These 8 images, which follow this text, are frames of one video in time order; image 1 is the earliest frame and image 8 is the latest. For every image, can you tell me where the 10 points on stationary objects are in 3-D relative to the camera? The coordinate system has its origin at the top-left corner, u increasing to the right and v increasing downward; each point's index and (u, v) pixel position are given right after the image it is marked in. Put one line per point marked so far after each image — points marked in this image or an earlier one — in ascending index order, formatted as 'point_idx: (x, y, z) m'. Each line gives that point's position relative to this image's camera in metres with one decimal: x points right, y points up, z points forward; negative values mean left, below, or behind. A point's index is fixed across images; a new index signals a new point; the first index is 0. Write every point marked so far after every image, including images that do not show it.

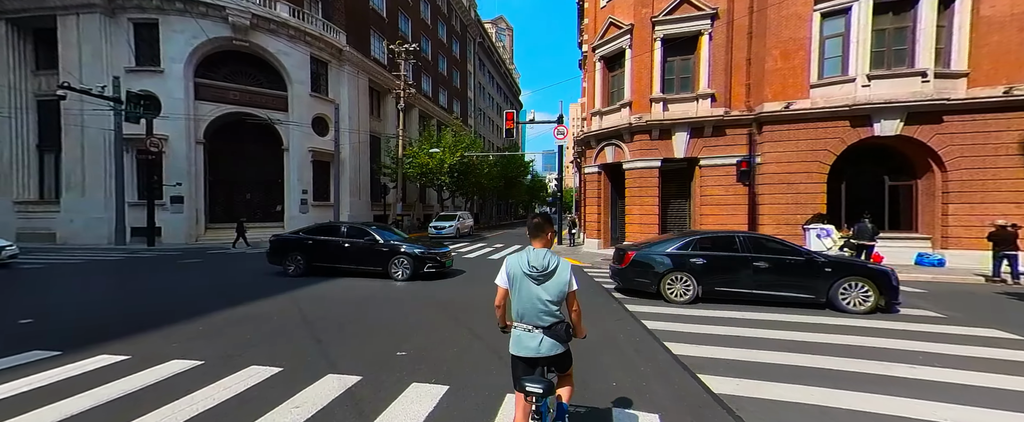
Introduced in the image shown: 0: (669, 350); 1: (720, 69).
0: (+1.8, -1.8, +4.8) m
1: (+8.0, +5.4, +14.3) m
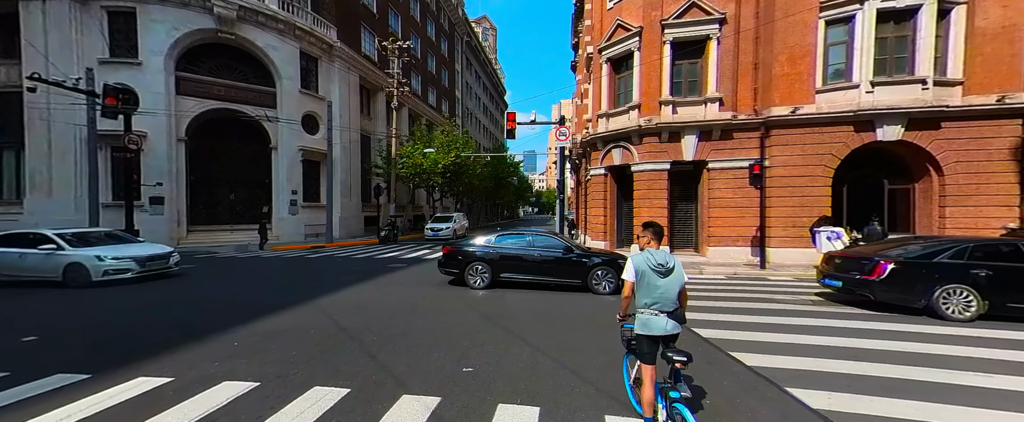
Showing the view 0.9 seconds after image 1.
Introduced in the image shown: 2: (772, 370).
0: (+2.7, -1.9, +4.6) m
1: (+8.4, +5.3, +14.5) m
2: (+2.9, -1.9, +4.4) m
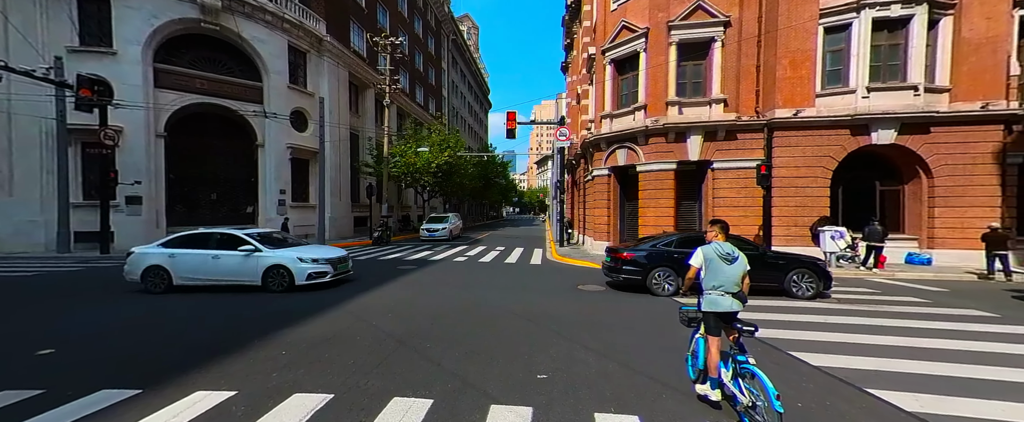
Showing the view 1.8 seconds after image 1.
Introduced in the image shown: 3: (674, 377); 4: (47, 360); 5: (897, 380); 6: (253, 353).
0: (+3.6, -1.9, +4.6) m
1: (+8.7, +5.3, +14.8) m
2: (+3.8, -1.9, +4.4) m
3: (+1.9, -2.0, +4.6) m
4: (-5.6, -1.8, +4.6) m
5: (+4.2, -1.9, +4.2) m
6: (-3.4, -1.9, +4.9) m
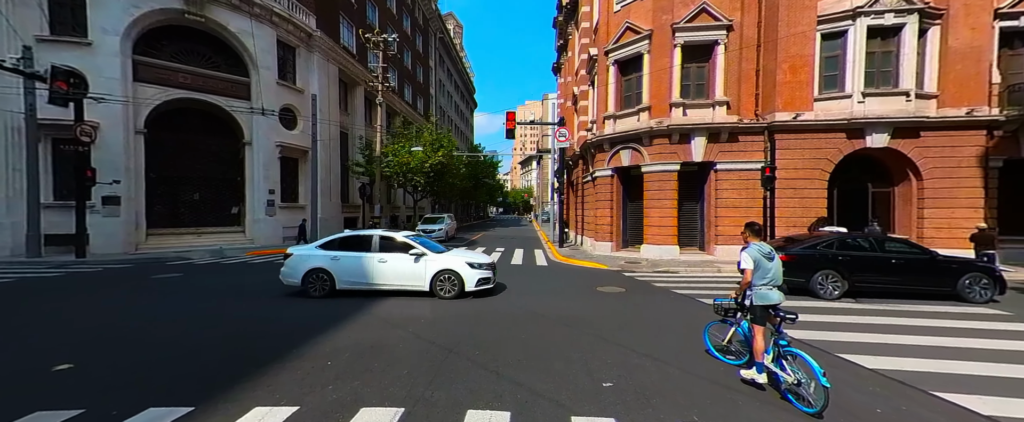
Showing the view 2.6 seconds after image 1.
0: (+4.3, -1.9, +4.7) m
1: (+8.9, +5.3, +15.1) m
2: (+4.5, -1.9, +4.5) m
3: (+2.7, -2.0, +4.5) m
4: (-4.9, -1.8, +4.2) m
5: (+5.0, -1.9, +4.2) m
6: (-2.7, -1.9, +4.6) m
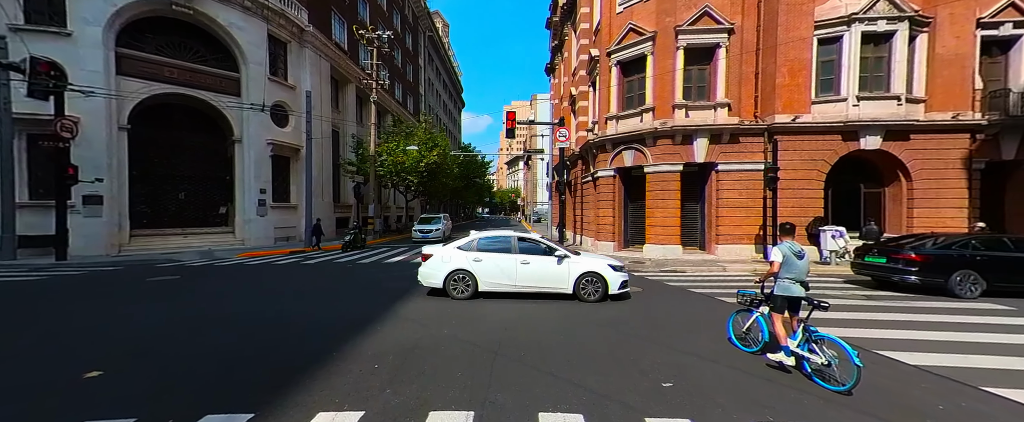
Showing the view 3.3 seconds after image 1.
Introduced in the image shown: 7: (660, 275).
0: (+5.0, -1.9, +4.8) m
1: (+9.1, +5.3, +15.4) m
2: (+5.2, -1.9, +4.6) m
3: (+3.3, -2.0, +4.6) m
4: (-4.2, -1.8, +3.9) m
5: (+5.6, -1.9, +4.4) m
6: (-2.0, -1.9, +4.4) m
7: (+5.0, -2.1, +12.5) m
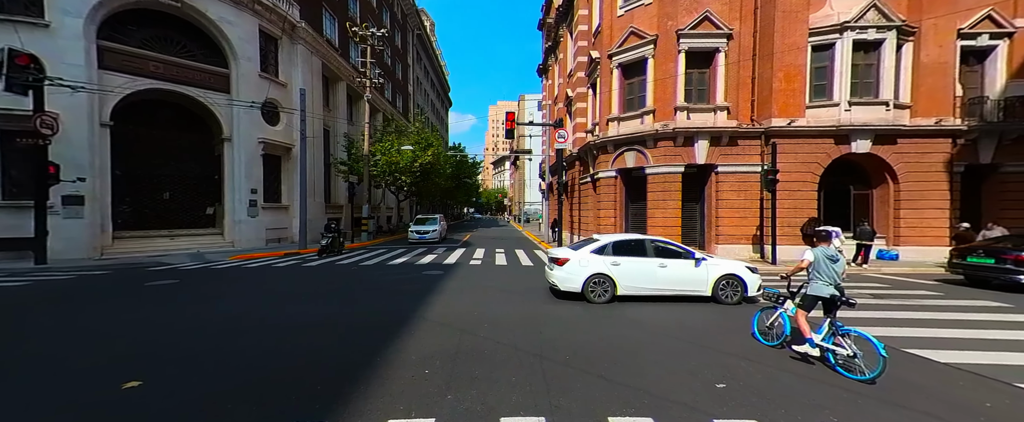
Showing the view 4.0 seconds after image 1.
0: (+5.6, -2.0, +5.0) m
1: (+9.2, +5.3, +15.8) m
2: (+5.8, -1.9, +4.8) m
3: (+4.0, -2.0, +4.7) m
4: (-3.5, -1.9, +3.7) m
5: (+6.3, -1.9, +4.6) m
6: (-1.4, -1.9, +4.3) m
7: (+5.2, -2.2, +12.7) m
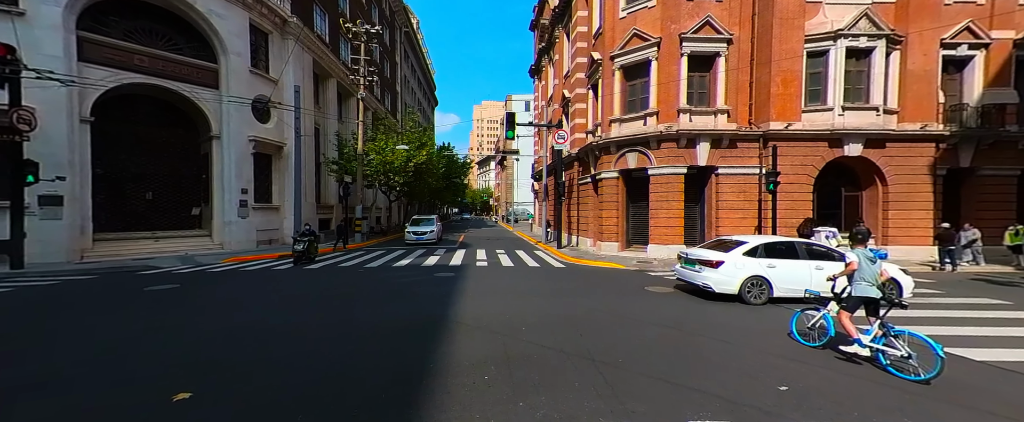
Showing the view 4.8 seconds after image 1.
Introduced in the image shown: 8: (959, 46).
0: (+6.3, -2.0, +5.2) m
1: (+9.4, +5.2, +16.1) m
2: (+6.5, -2.0, +5.1) m
3: (+4.7, -2.1, +4.9) m
4: (-2.7, -1.9, +3.5) m
5: (+7.0, -1.9, +4.8) m
6: (-0.7, -2.0, +4.2) m
7: (+5.6, -2.2, +12.9) m
8: (+19.1, +7.0, +16.0) m
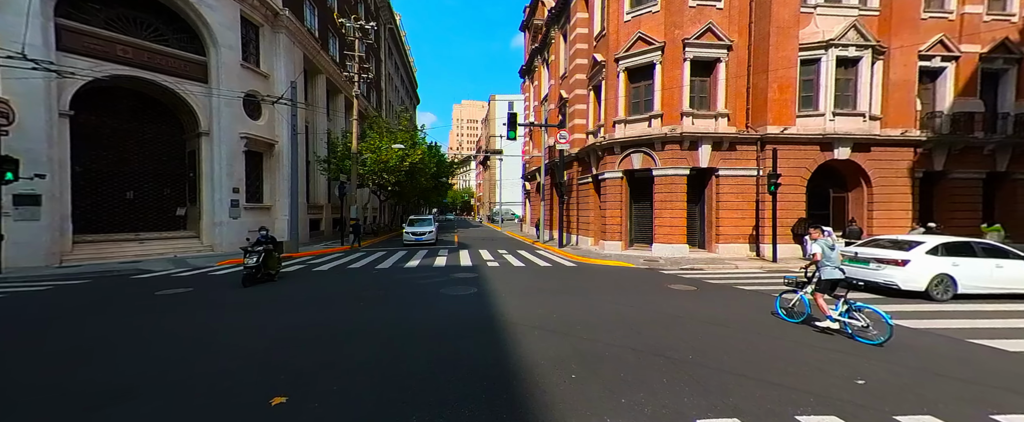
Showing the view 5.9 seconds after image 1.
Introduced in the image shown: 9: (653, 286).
0: (+7.3, -2.0, +5.7) m
1: (+9.8, +5.2, +16.7) m
2: (+7.5, -2.0, +5.5) m
3: (+5.7, -2.1, +5.2) m
4: (-1.6, -1.9, +3.4) m
5: (+8.0, -2.0, +5.3) m
6: (+0.4, -2.0, +4.2) m
7: (+6.1, -2.2, +13.3) m
8: (+19.4, +7.0, +17.2) m
9: (+3.8, -2.1, +10.2) m
